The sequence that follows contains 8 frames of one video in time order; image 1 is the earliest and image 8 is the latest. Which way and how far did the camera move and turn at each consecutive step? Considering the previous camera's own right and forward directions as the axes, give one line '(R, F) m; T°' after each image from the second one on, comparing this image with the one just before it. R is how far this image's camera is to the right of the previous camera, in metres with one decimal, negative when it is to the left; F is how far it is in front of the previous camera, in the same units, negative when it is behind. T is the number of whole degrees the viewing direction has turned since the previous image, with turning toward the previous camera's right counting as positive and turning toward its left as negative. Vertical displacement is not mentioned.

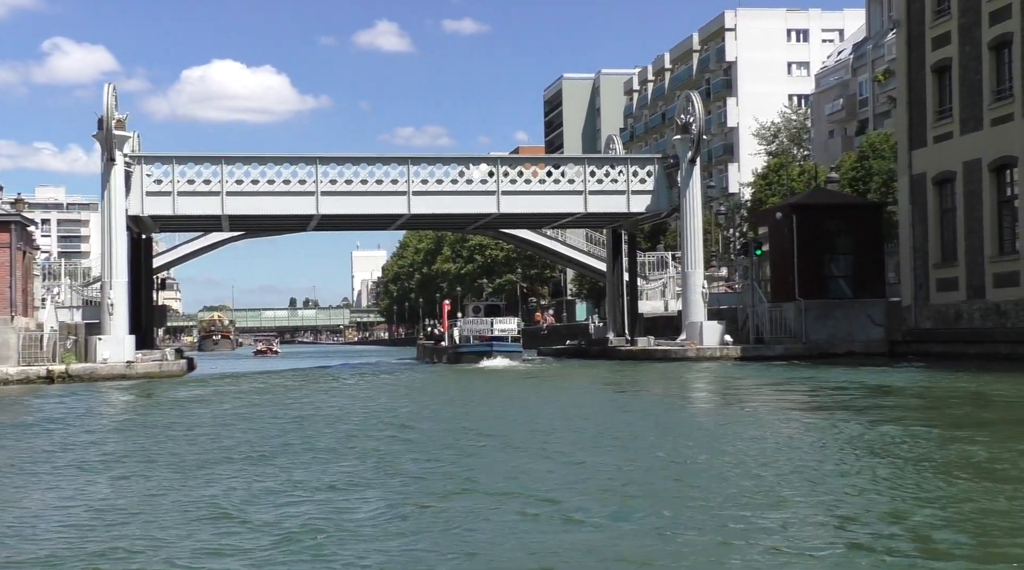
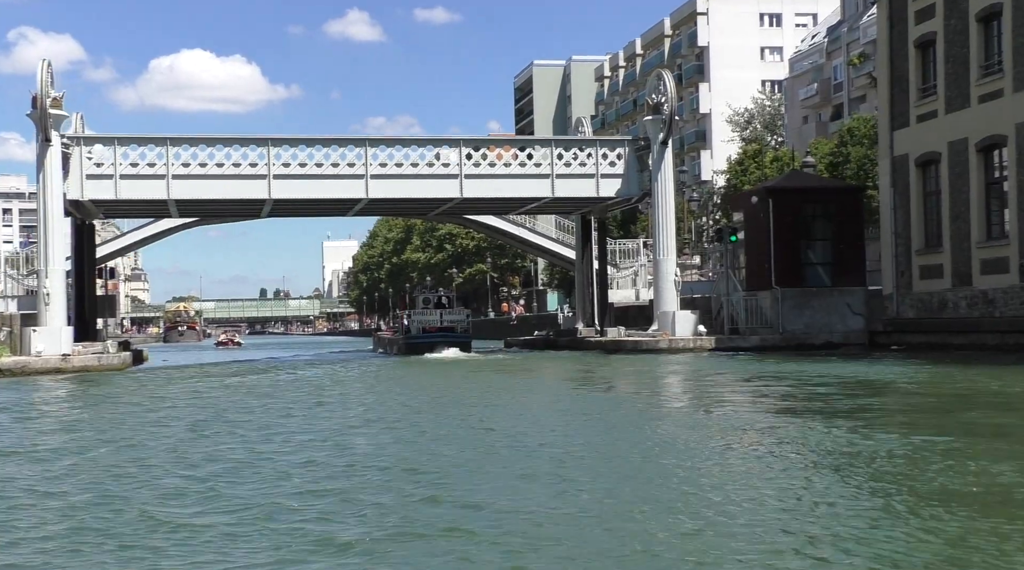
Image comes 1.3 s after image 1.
(+0.3, +1.8) m; +1°
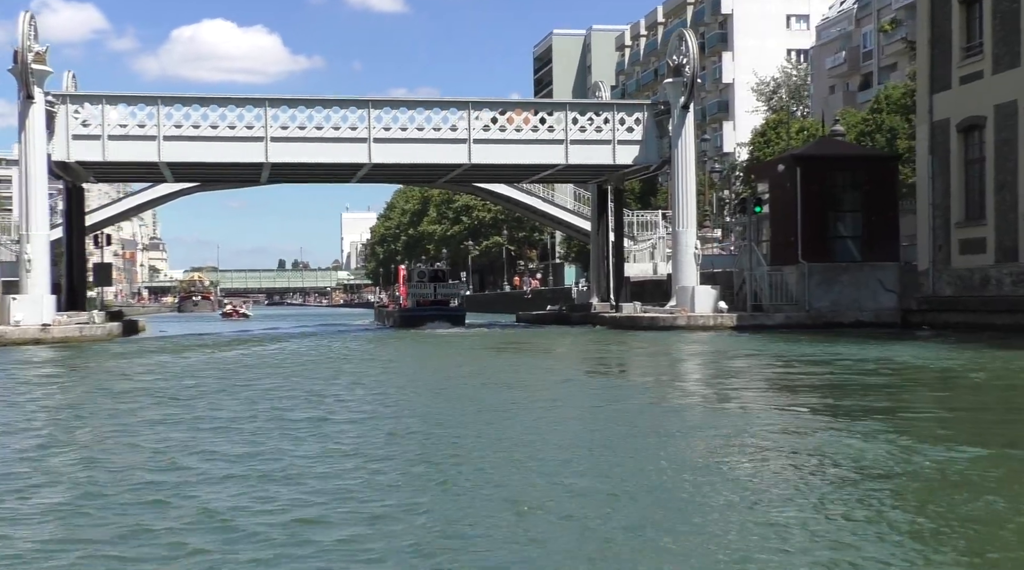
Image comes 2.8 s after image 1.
(+0.3, +2.0) m; -1°
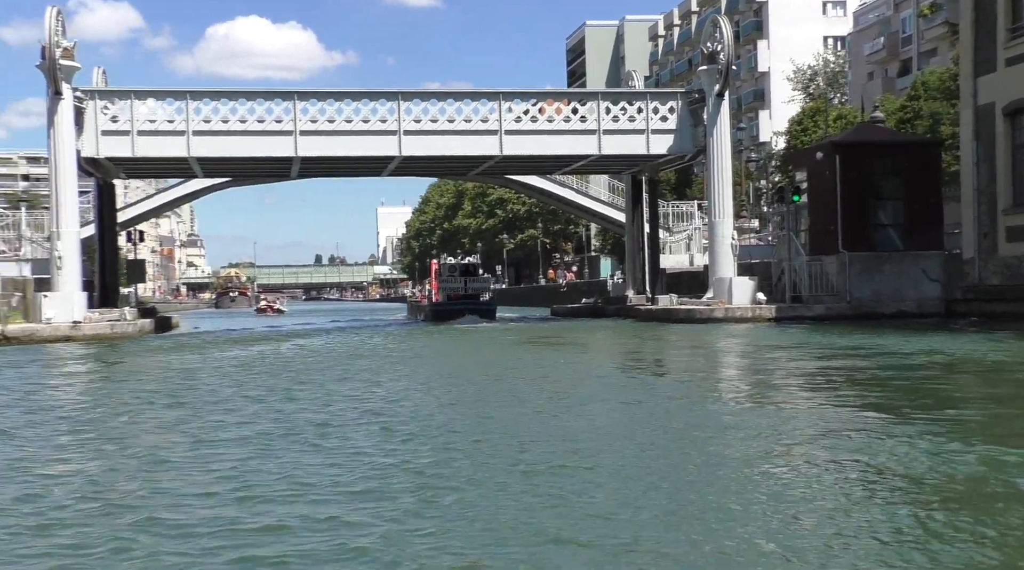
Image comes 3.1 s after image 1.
(+0.1, +0.5) m; -2°
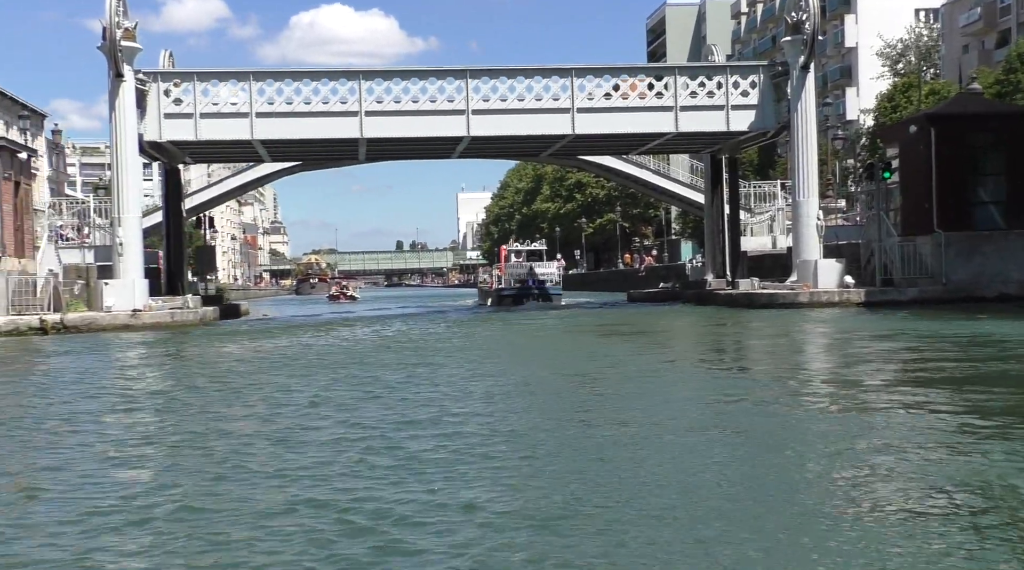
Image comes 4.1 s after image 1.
(+0.2, +1.3) m; -4°
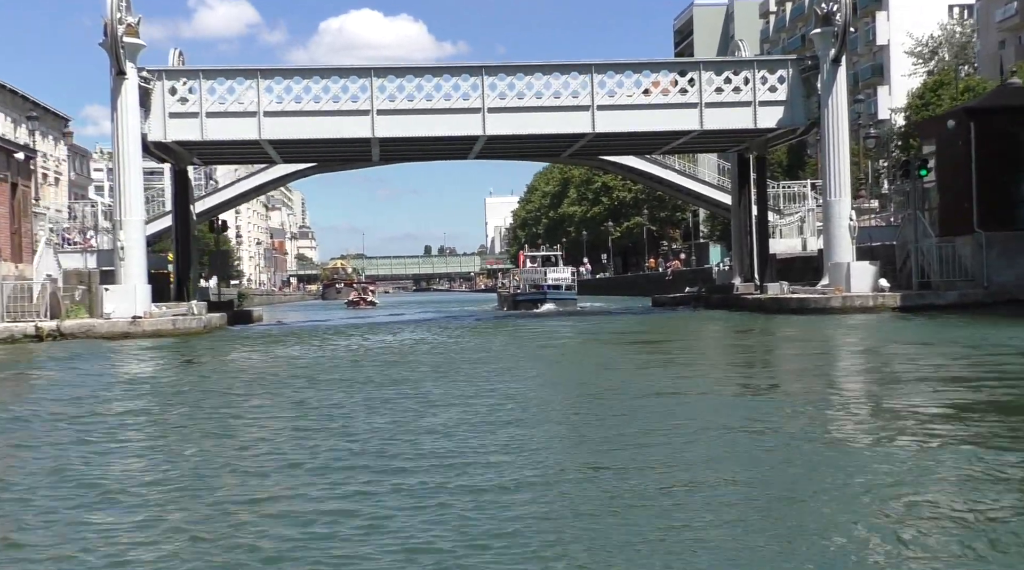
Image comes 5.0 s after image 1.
(+0.3, +1.3) m; -1°
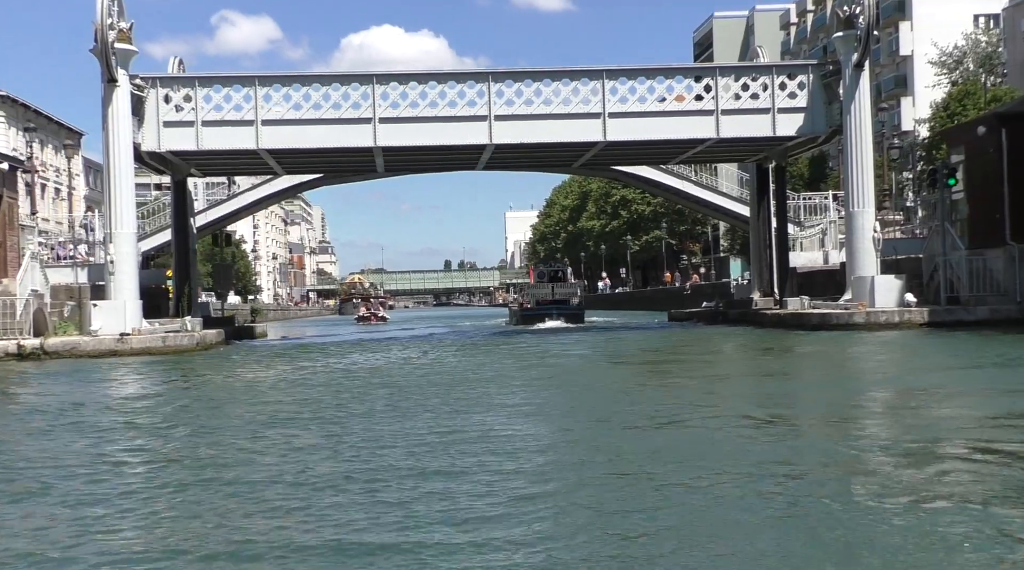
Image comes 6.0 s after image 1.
(+0.3, +1.3) m; -1°
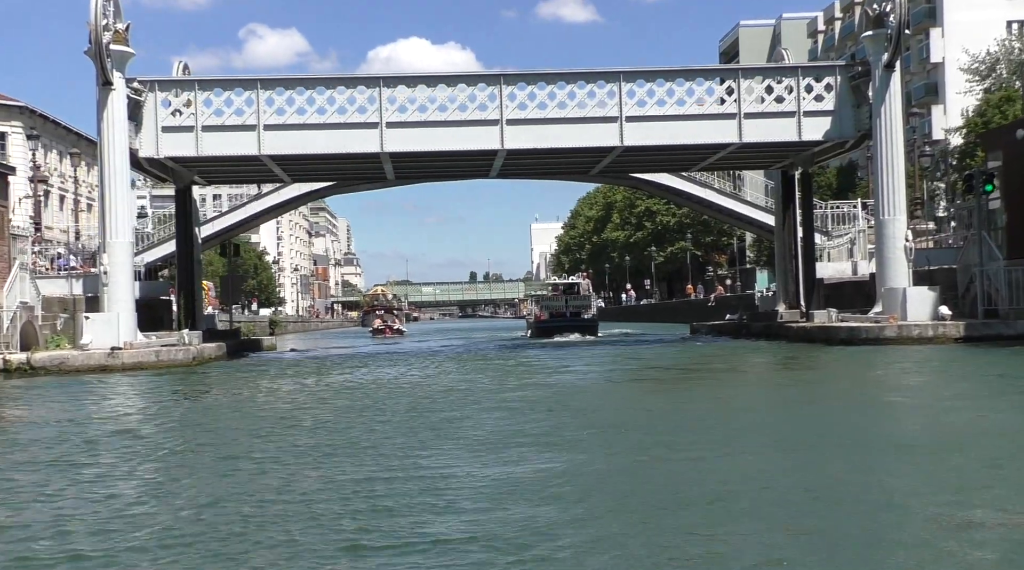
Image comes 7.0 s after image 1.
(+0.3, +1.4) m; -1°
